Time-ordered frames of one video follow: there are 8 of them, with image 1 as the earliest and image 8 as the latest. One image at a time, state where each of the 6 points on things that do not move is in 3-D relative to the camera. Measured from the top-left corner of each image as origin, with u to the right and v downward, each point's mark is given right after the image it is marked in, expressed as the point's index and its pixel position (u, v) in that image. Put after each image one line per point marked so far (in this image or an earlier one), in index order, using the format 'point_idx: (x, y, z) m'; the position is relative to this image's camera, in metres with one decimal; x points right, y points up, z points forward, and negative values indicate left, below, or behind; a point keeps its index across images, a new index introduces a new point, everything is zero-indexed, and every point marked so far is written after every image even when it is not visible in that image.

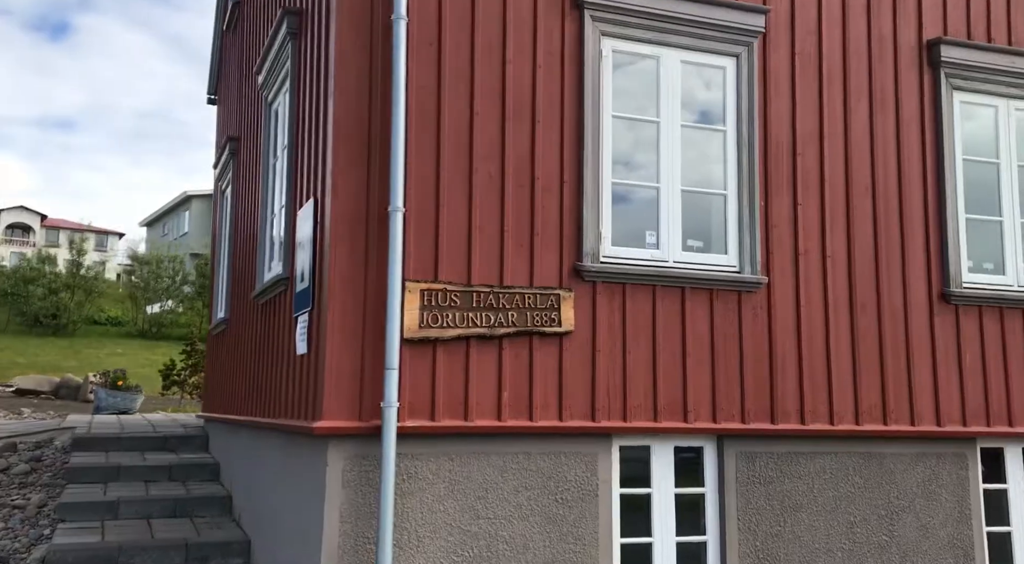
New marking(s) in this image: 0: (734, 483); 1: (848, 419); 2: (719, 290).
0: (+1.5, -1.3, +6.1) m
1: (+2.3, -1.0, +6.4) m
2: (+1.4, -0.1, +6.3) m
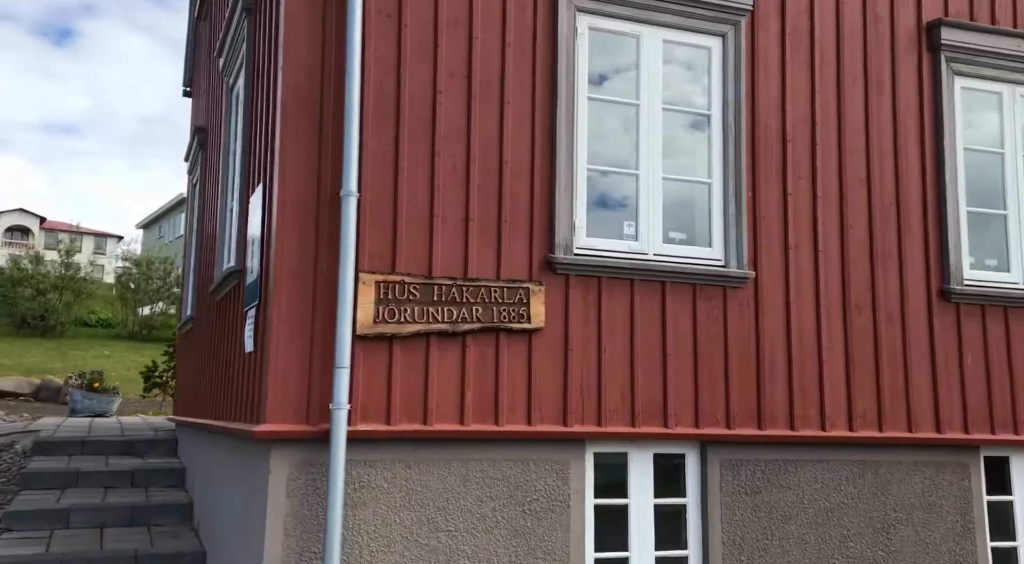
0: (+1.2, -1.3, +5.7) m
1: (+2.1, -0.9, +6.0) m
2: (+1.2, 0.0, +5.9) m
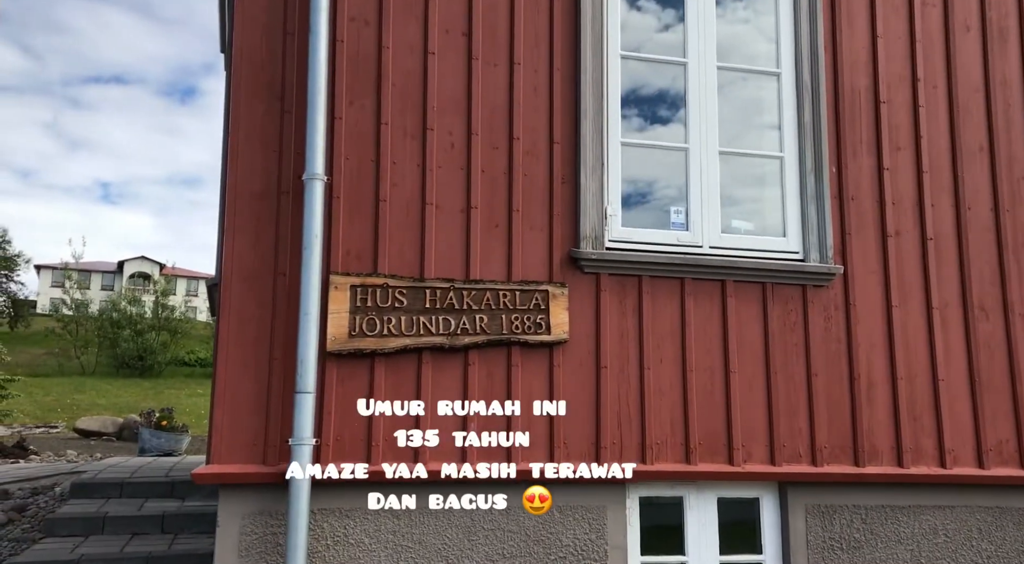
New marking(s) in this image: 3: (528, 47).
0: (+1.4, -1.3, +4.4) m
1: (+2.2, -0.9, +4.6) m
2: (+1.3, 0.0, +4.6) m
3: (+0.1, +1.2, +4.6) m
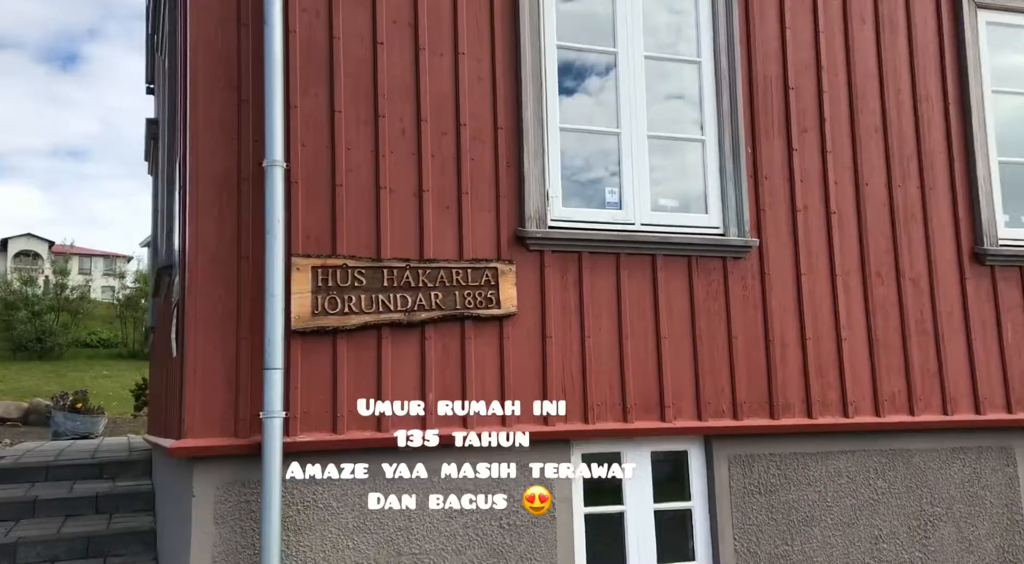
0: (+1.1, -1.1, +4.9) m
1: (+2.0, -0.7, +5.2) m
2: (+1.0, +0.1, +5.1) m
3: (-0.2, +1.3, +4.9) m
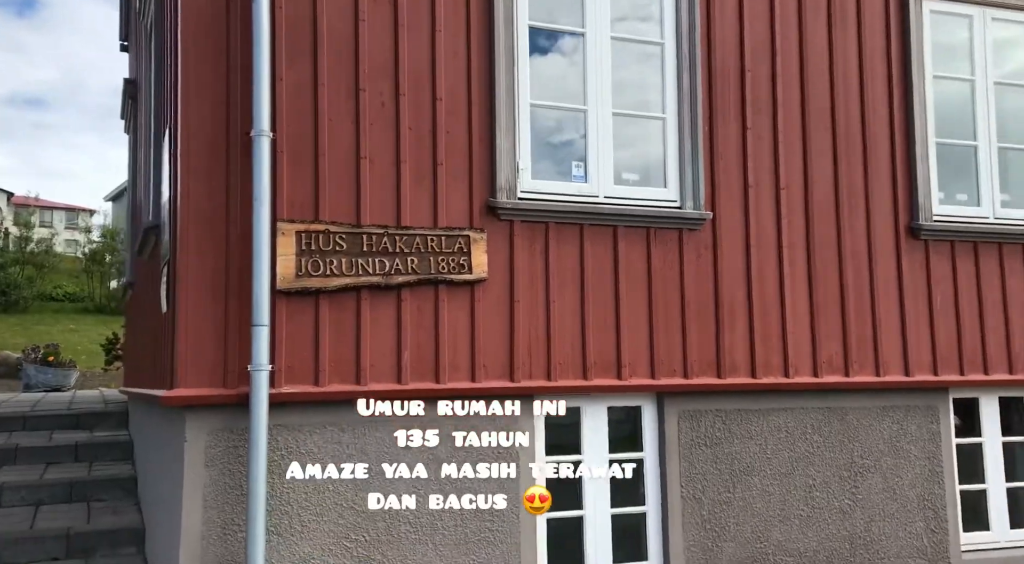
0: (+0.9, -1.0, +5.3) m
1: (+1.8, -0.5, +5.7) m
2: (+0.9, +0.3, +5.5) m
3: (-0.4, +1.5, +5.2) m
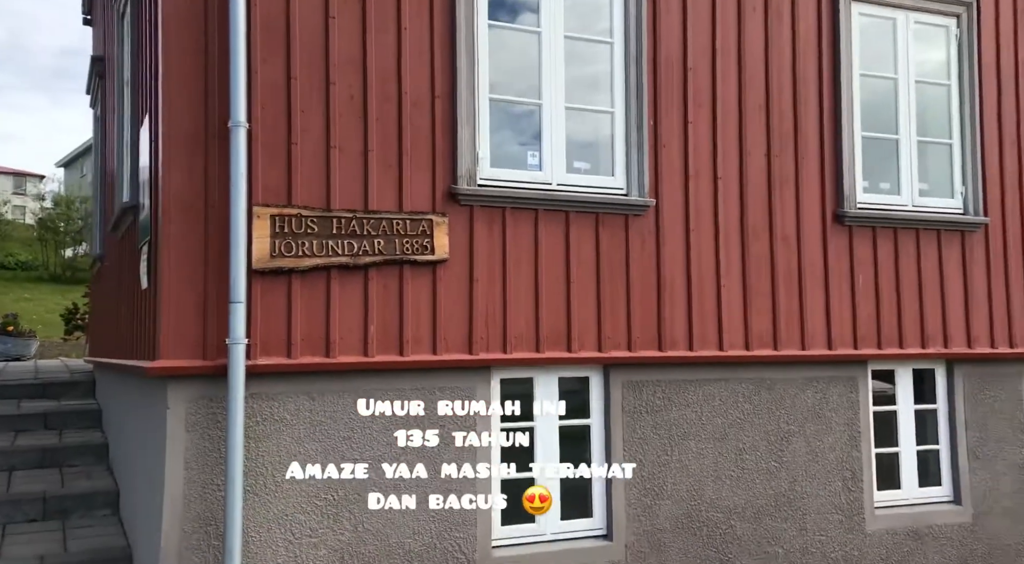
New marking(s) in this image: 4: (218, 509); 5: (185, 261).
0: (+0.7, -0.8, +5.8) m
1: (+1.5, -0.4, +6.2) m
2: (+0.6, +0.4, +5.9) m
3: (-0.6, +1.6, +5.5) m
4: (-1.5, -1.2, +4.9) m
5: (-1.7, +0.1, +5.0) m
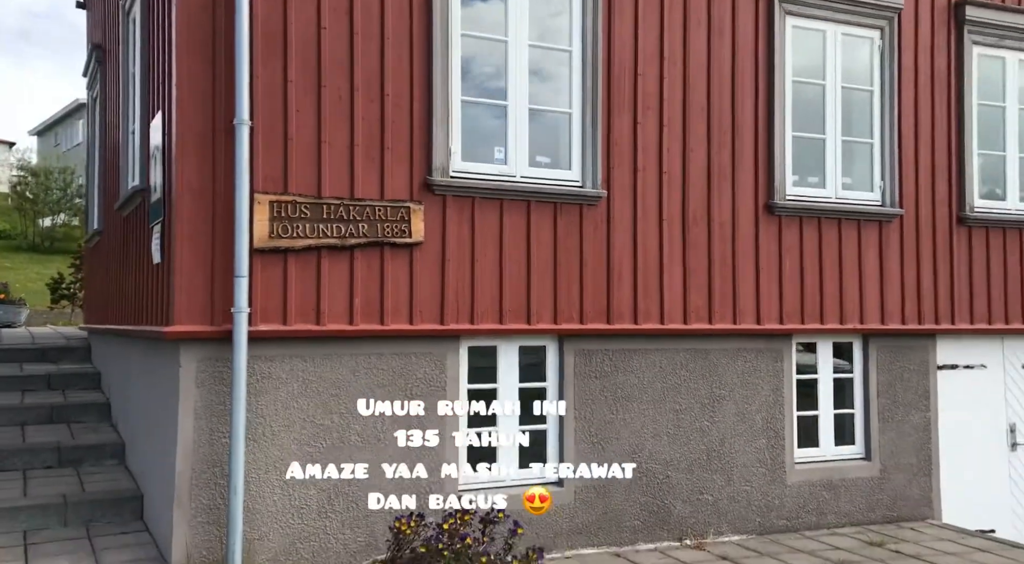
0: (+0.4, -0.7, +6.7) m
1: (+1.3, -0.3, +7.1) m
2: (+0.4, +0.6, +6.8) m
3: (-0.8, +1.7, +6.3) m
4: (-1.8, -1.1, +5.7) m
5: (-2.0, +0.3, +5.7) m
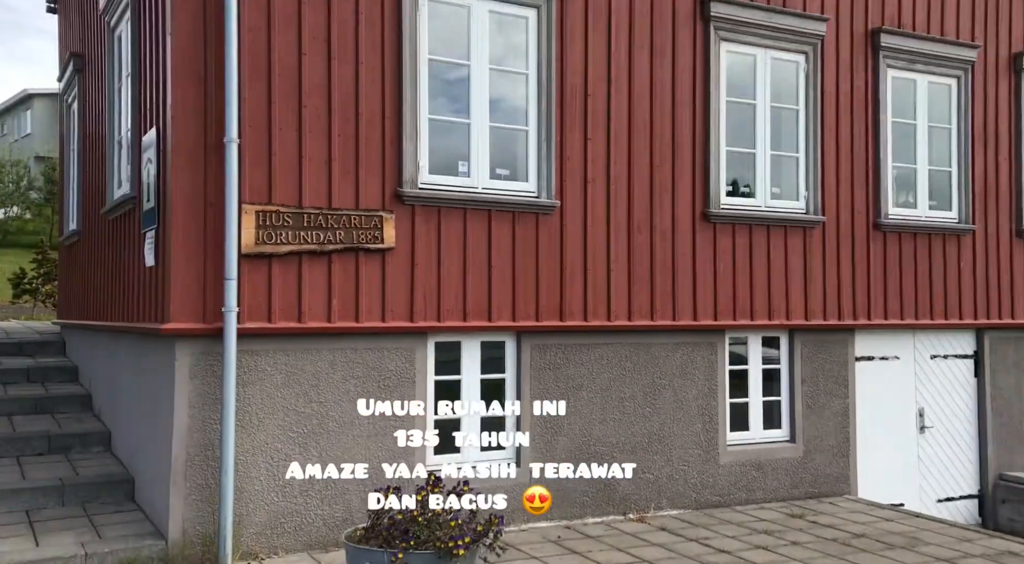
0: (+0.1, -0.7, +7.4) m
1: (+0.9, -0.3, +7.8) m
2: (+0.1, +0.6, +7.5) m
3: (-1.1, +1.7, +6.9) m
4: (-2.0, -1.1, +6.3) m
5: (-2.2, +0.2, +6.4) m
